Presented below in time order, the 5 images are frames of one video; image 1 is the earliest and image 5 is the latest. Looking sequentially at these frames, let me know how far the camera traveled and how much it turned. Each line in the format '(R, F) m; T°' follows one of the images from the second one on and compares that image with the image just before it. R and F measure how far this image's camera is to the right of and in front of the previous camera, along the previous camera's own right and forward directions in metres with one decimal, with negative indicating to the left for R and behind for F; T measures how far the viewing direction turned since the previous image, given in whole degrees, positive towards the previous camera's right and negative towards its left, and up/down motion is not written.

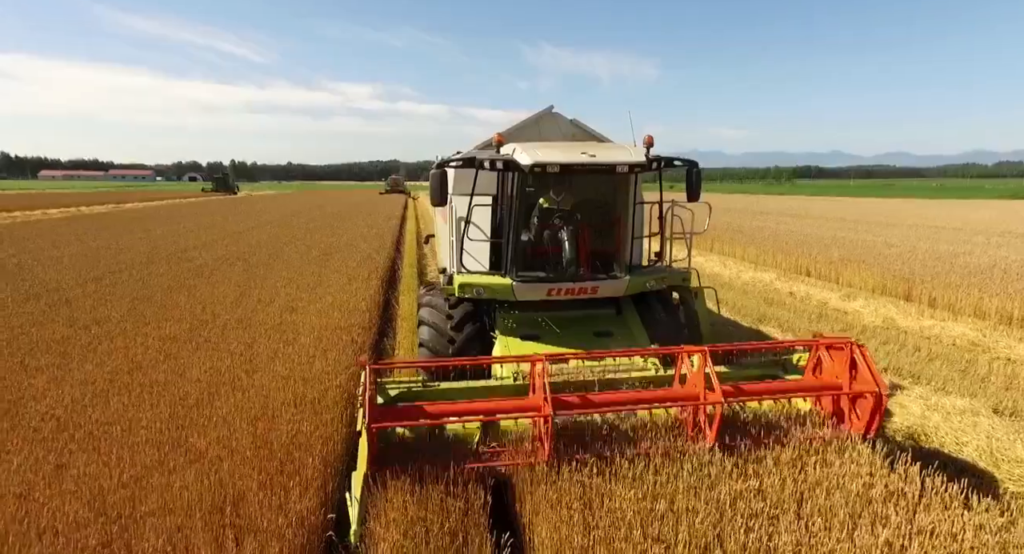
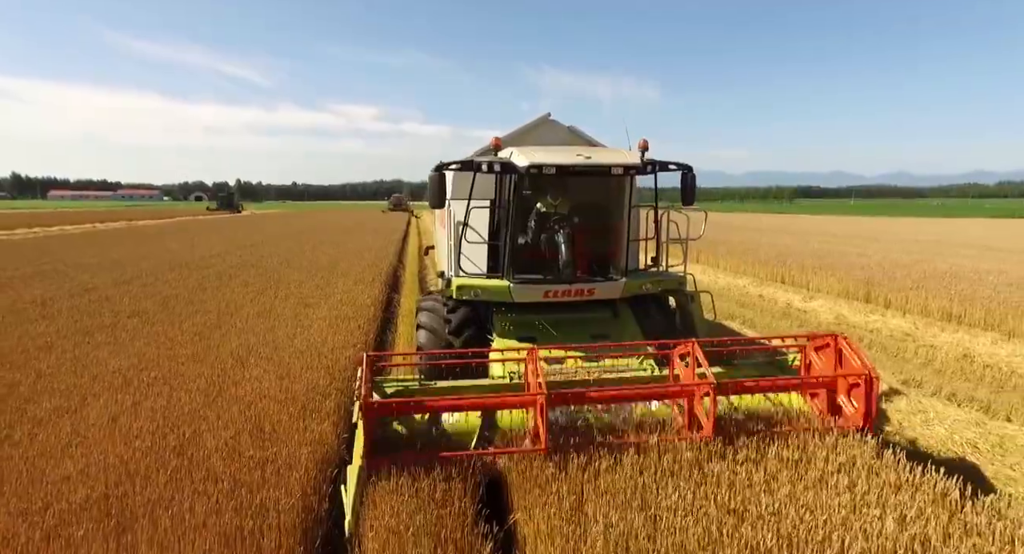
(+0.2, -1.0) m; 0°
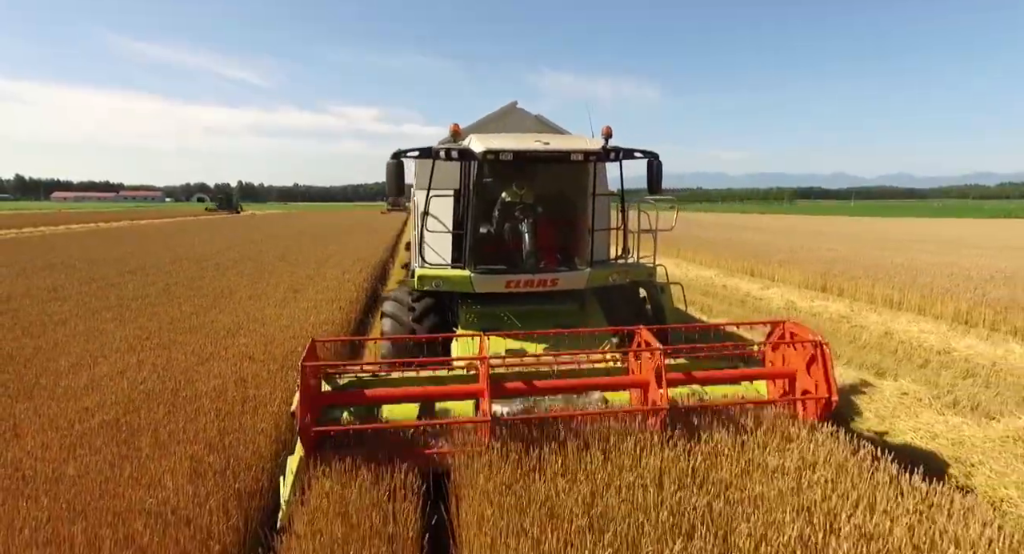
(+0.4, 0.0) m; 0°
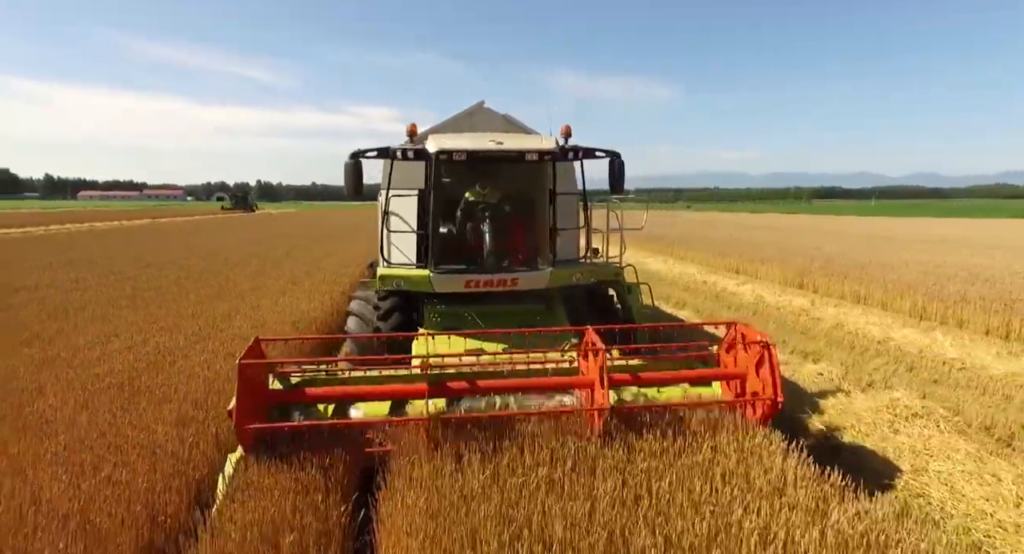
(+0.4, 0.0) m; -1°
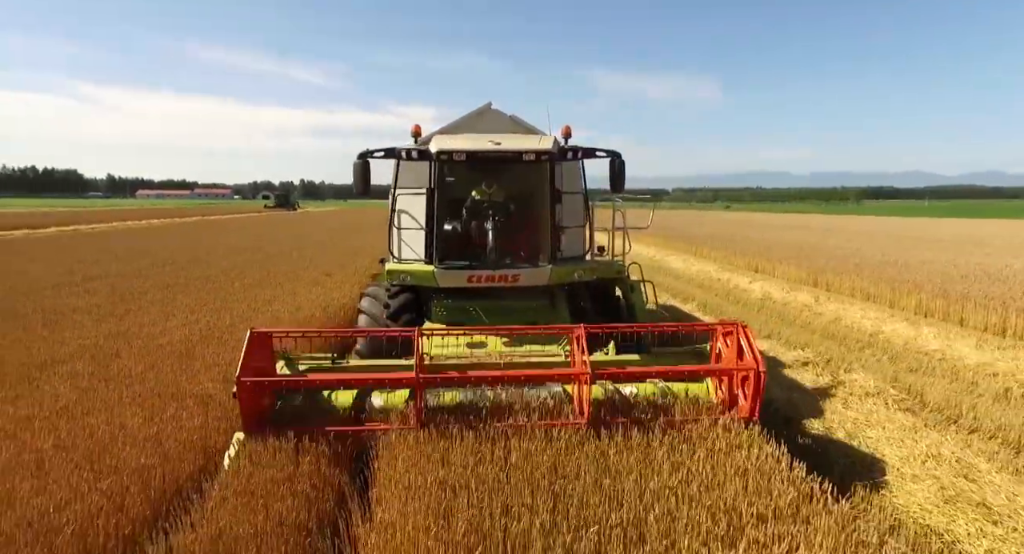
(+0.3, -0.2) m; -4°
